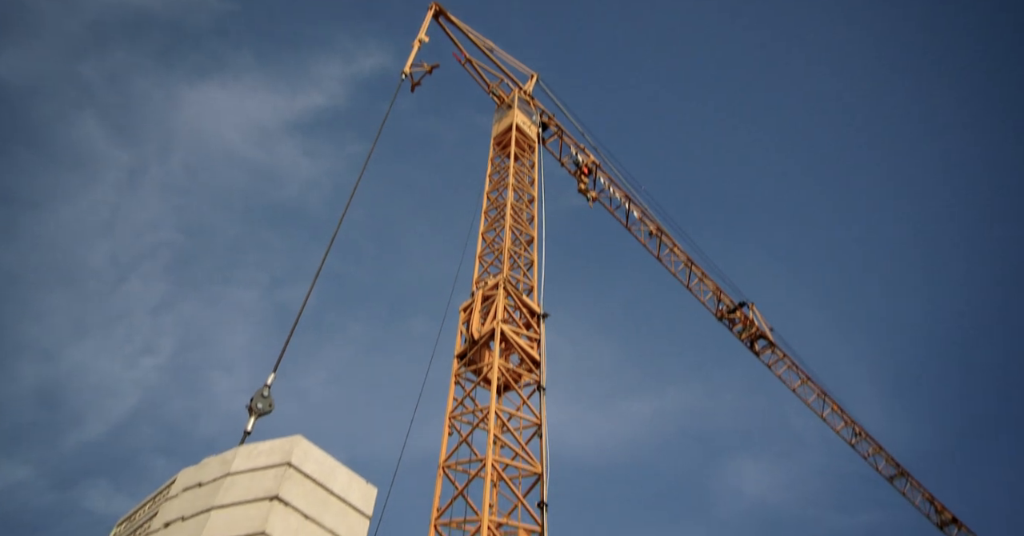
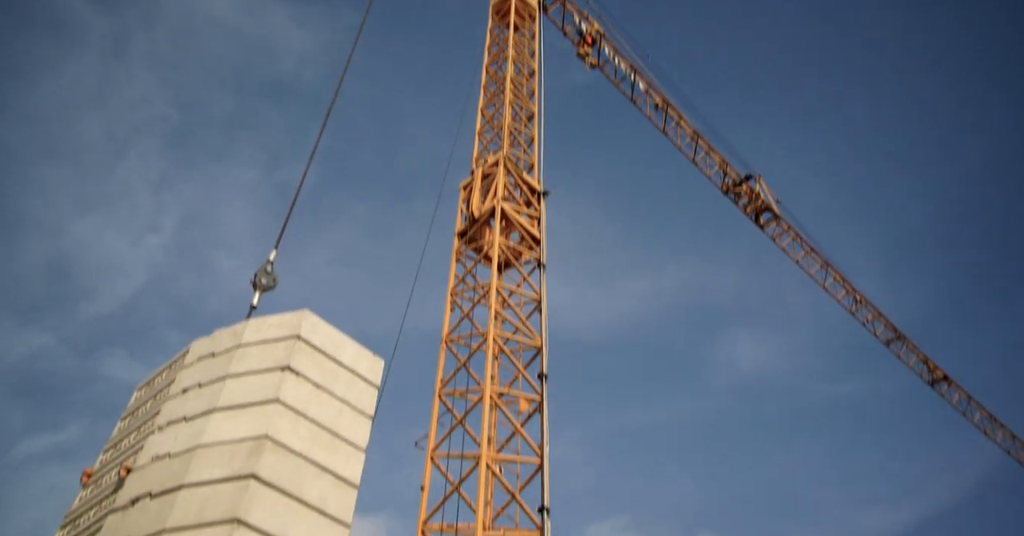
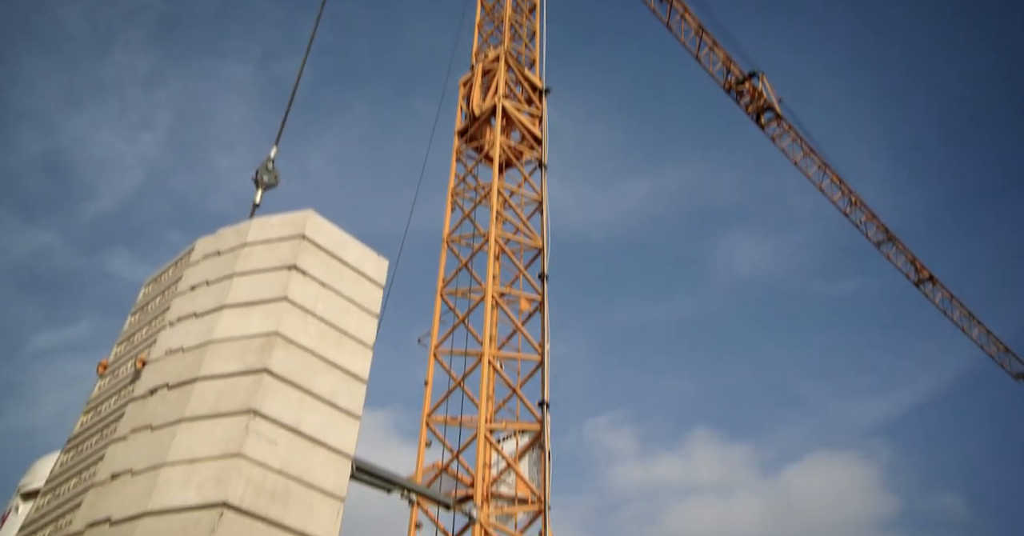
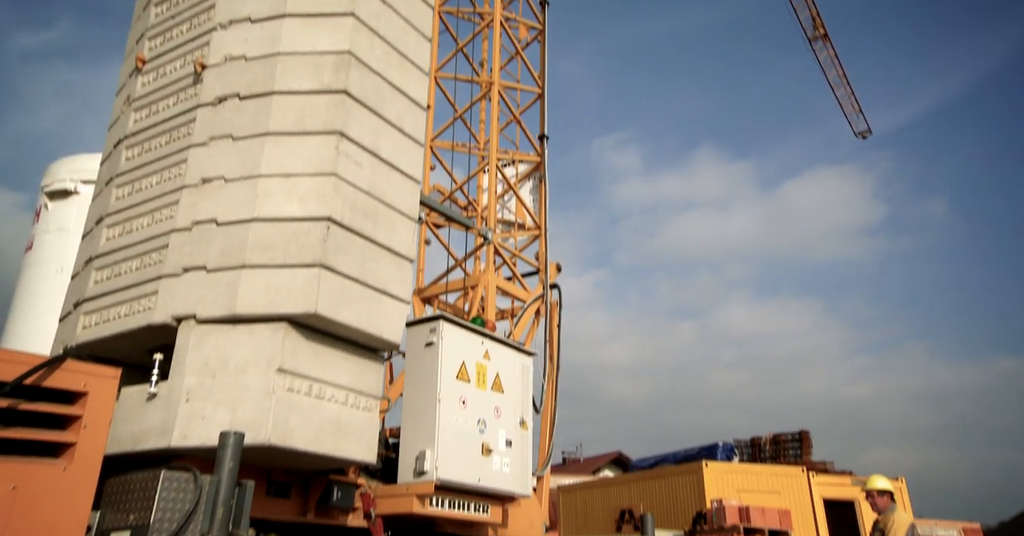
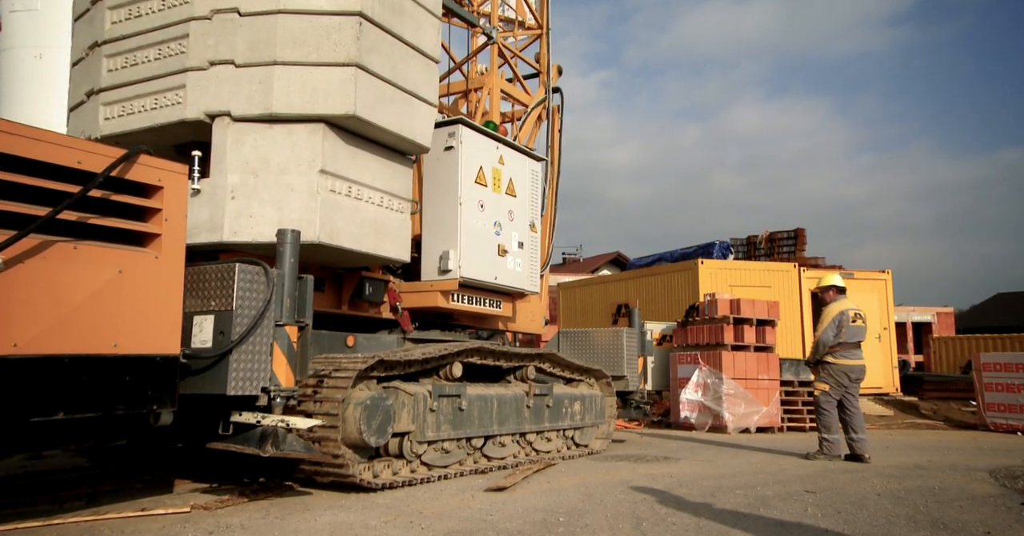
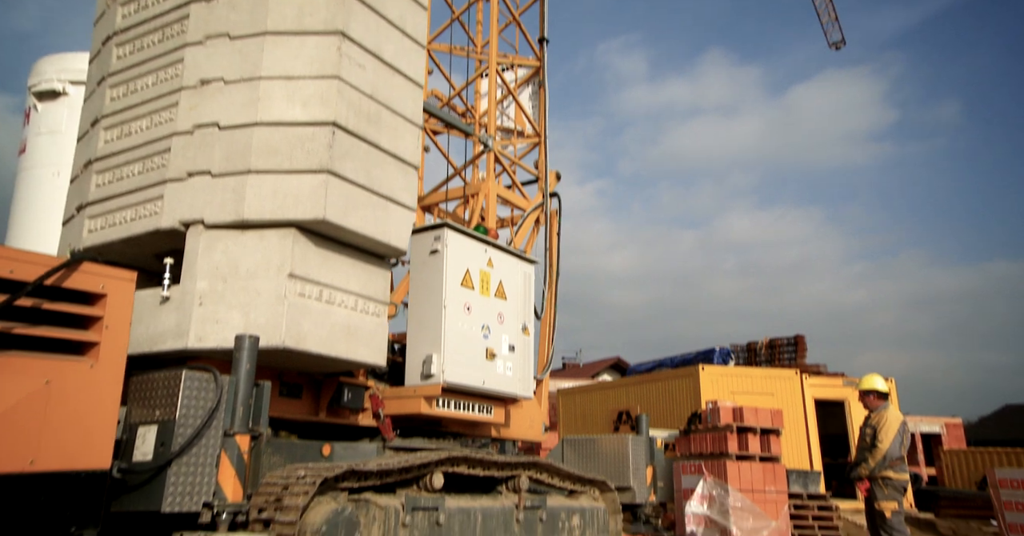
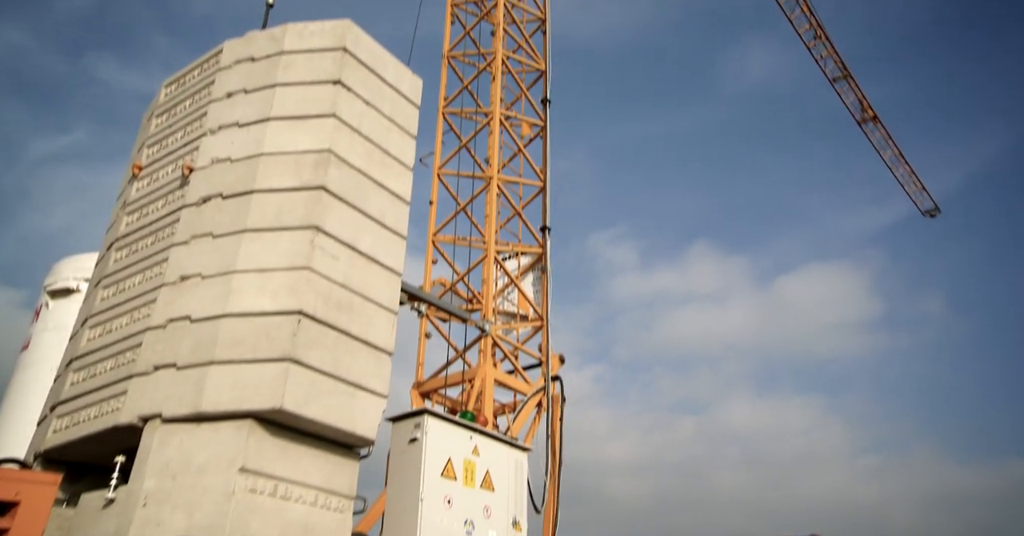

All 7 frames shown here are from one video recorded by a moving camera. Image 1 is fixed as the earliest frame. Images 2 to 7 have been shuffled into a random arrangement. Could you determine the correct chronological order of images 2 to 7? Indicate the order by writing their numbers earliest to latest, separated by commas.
2, 3, 7, 4, 6, 5
